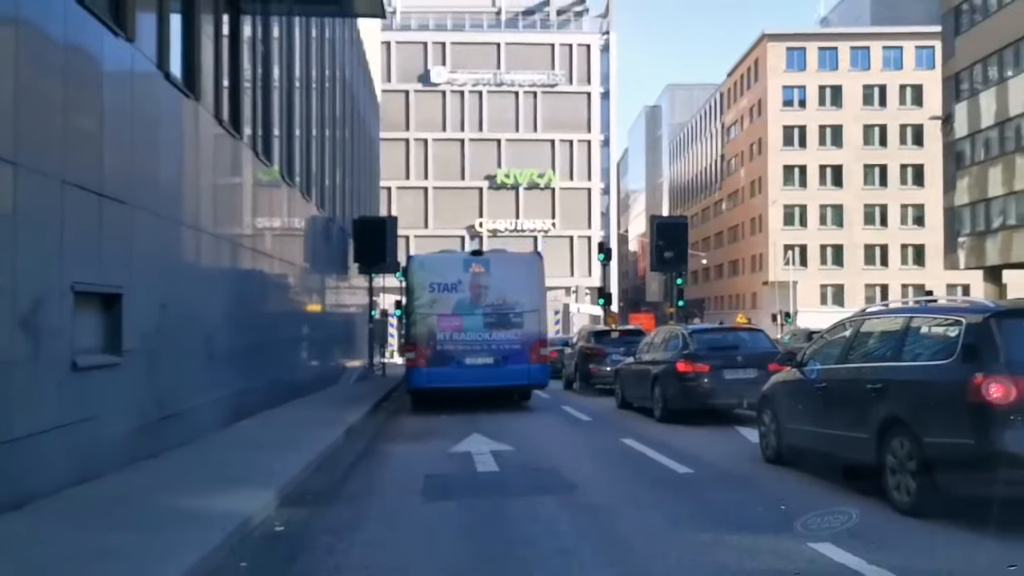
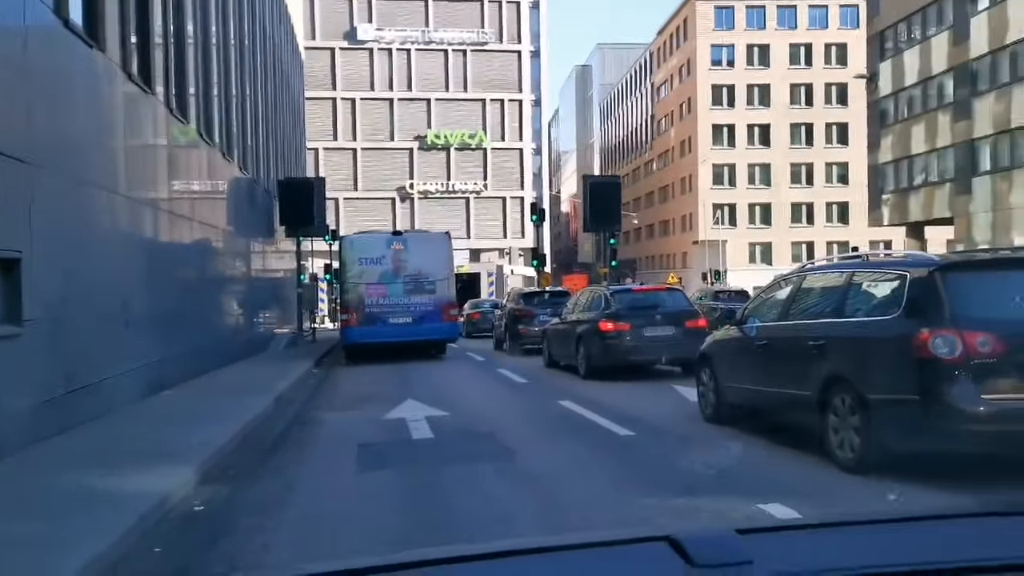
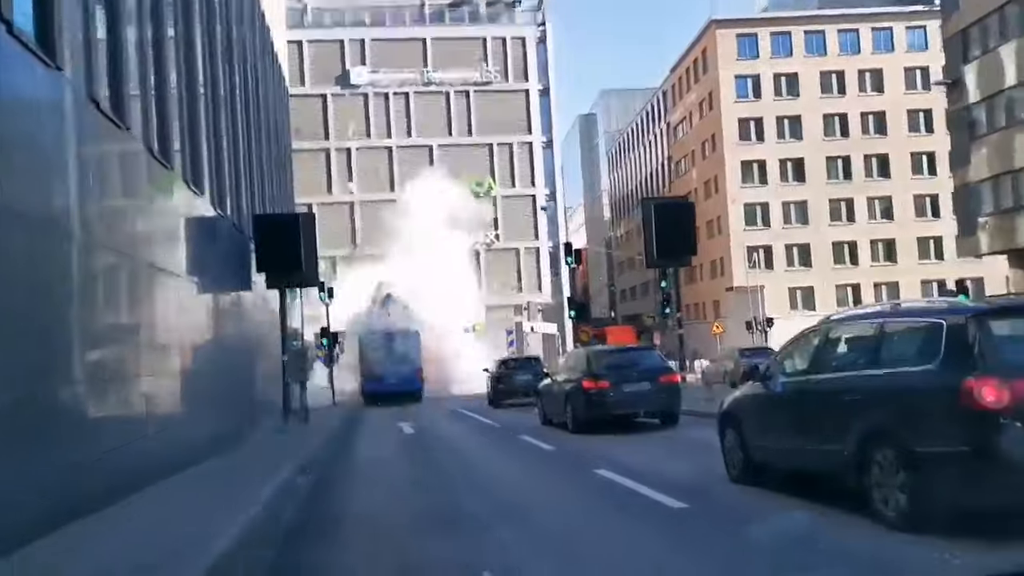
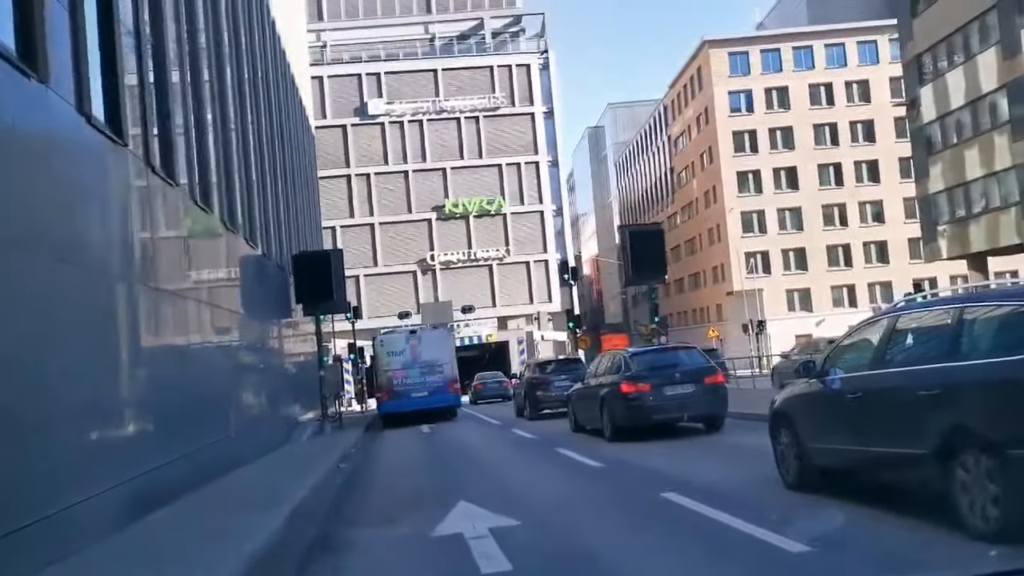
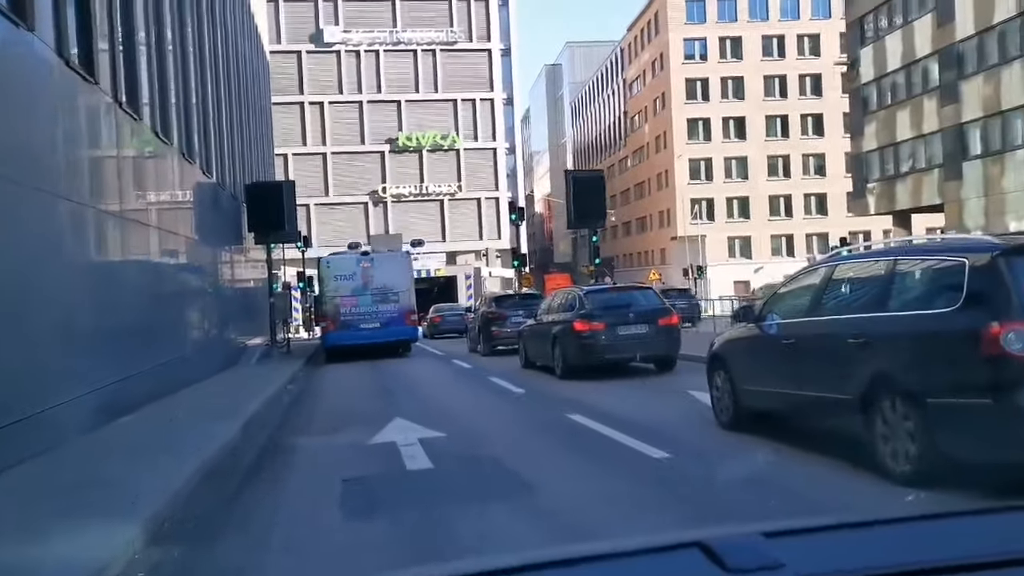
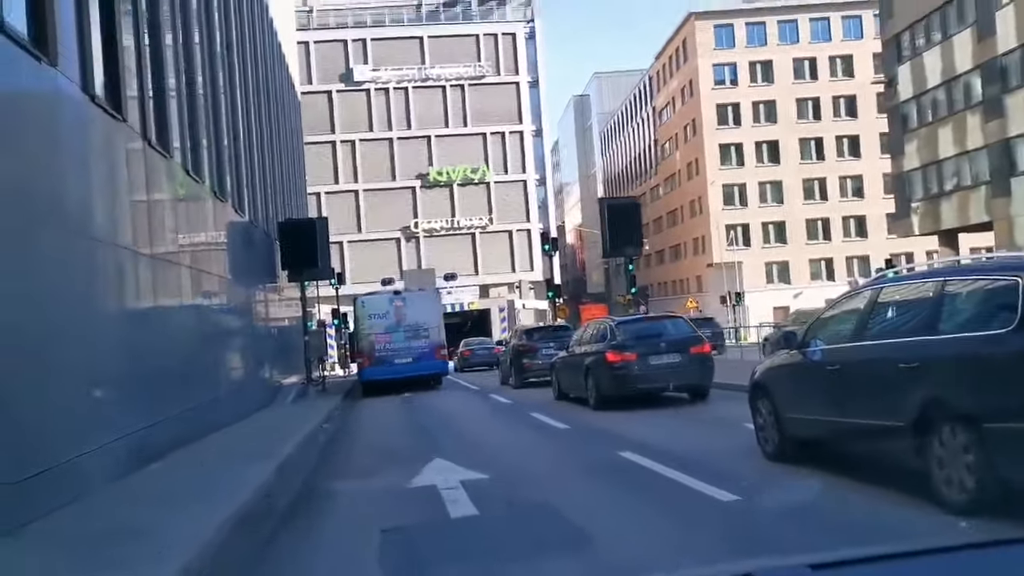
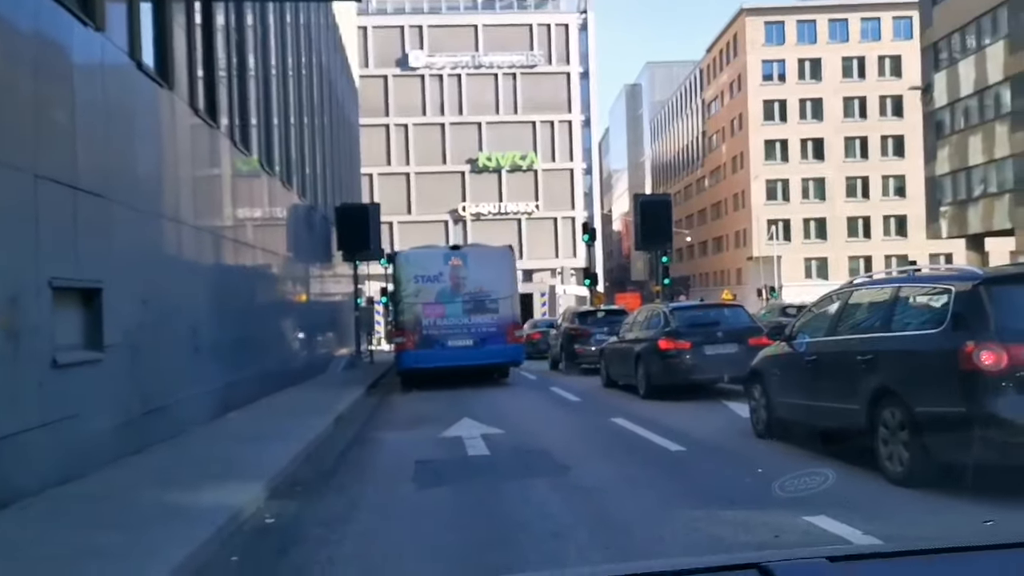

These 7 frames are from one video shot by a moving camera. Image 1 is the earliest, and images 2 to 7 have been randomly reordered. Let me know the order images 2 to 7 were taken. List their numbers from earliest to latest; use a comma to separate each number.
7, 2, 5, 6, 4, 3
